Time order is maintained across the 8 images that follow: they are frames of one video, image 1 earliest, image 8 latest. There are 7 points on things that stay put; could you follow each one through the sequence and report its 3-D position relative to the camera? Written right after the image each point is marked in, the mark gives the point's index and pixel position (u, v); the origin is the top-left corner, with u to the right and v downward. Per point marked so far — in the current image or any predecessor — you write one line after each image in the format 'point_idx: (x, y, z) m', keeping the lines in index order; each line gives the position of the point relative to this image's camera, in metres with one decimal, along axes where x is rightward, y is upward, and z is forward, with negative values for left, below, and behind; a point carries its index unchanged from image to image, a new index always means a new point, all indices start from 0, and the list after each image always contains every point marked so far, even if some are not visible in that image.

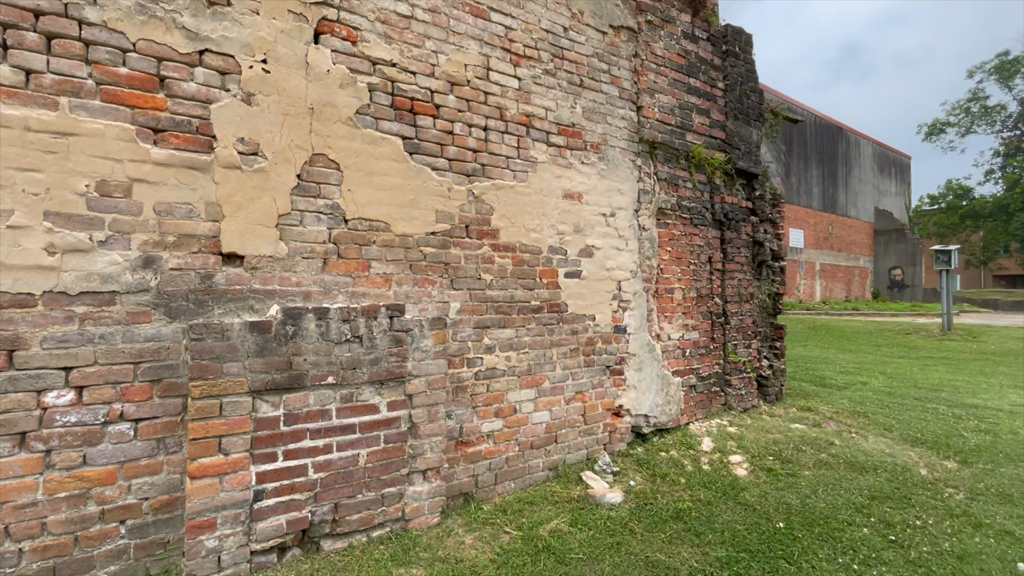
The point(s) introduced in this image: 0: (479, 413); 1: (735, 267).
0: (-0.2, -0.7, +2.8) m
1: (+2.1, +0.2, +4.5) m
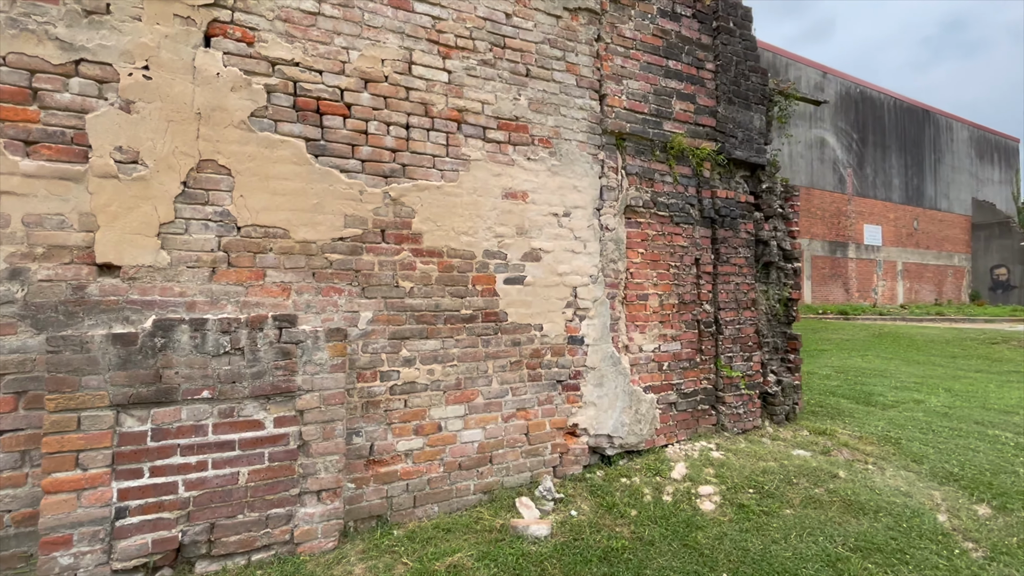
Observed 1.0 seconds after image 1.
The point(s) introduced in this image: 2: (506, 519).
0: (-0.6, -0.8, +2.6) m
1: (+1.8, +0.1, +4.0) m
2: (0.0, -1.3, +2.7) m
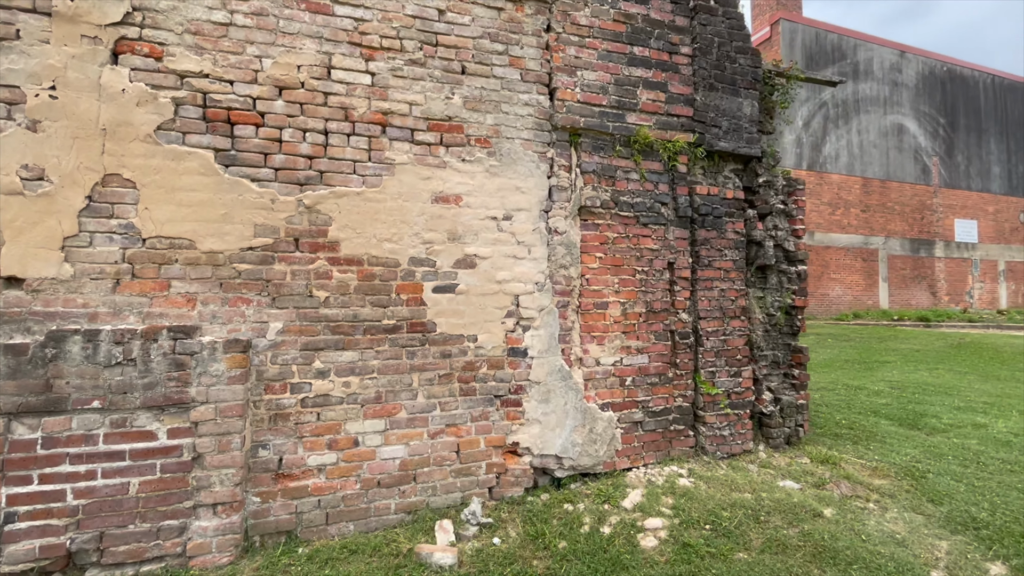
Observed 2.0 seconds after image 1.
0: (-1.1, -0.8, +2.6) m
1: (+1.5, +0.1, +3.6) m
2: (-0.5, -1.3, +2.5) m
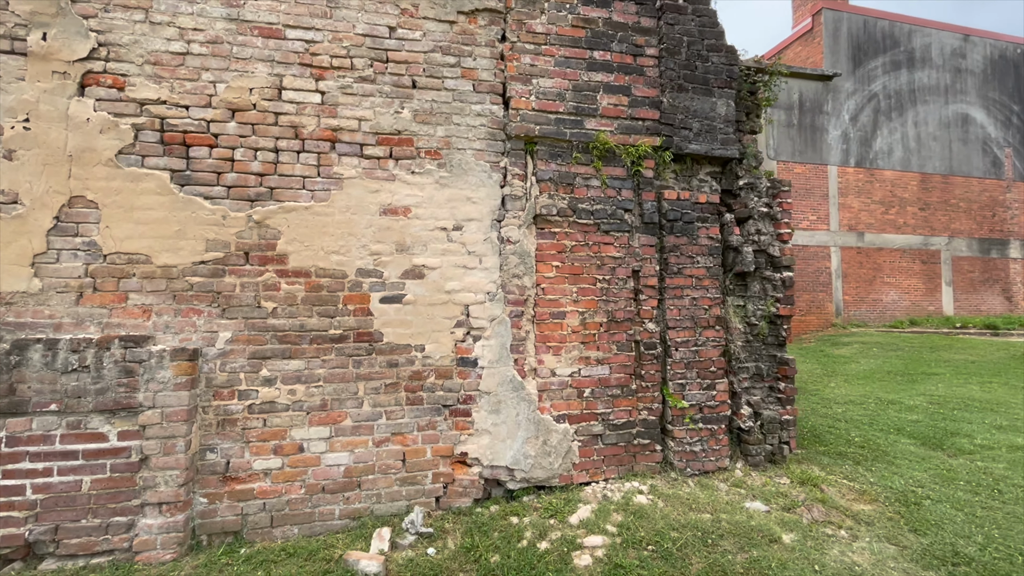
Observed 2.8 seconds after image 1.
0: (-1.5, -0.9, +2.7) m
1: (+1.2, 0.0, +3.4) m
2: (-0.8, -1.4, +2.6) m
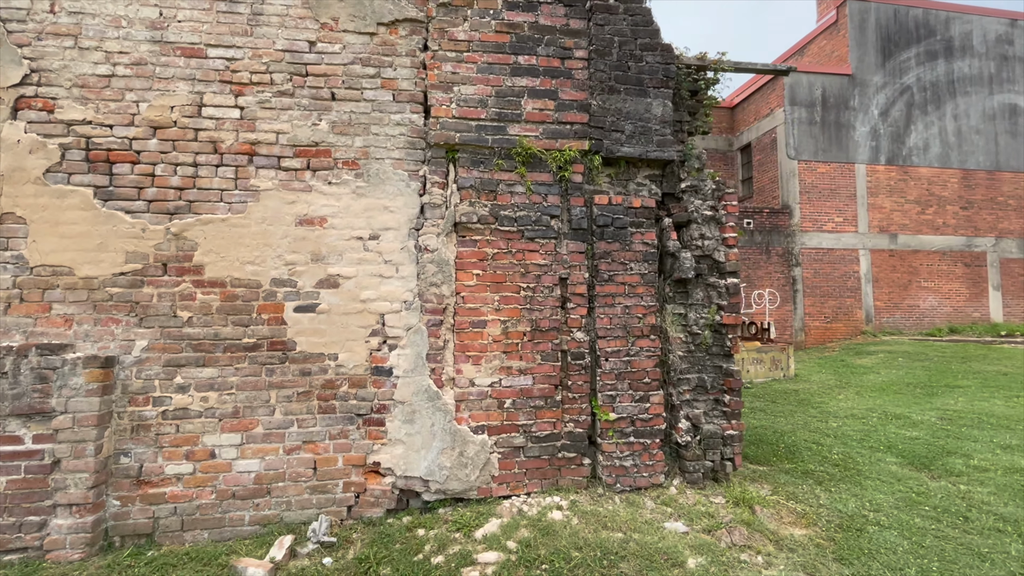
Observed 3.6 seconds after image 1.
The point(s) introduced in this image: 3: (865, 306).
0: (-2.0, -1.0, +2.8) m
1: (+0.7, 0.0, +3.3) m
2: (-1.4, -1.5, +2.6) m
3: (+9.1, -0.5, +12.4) m
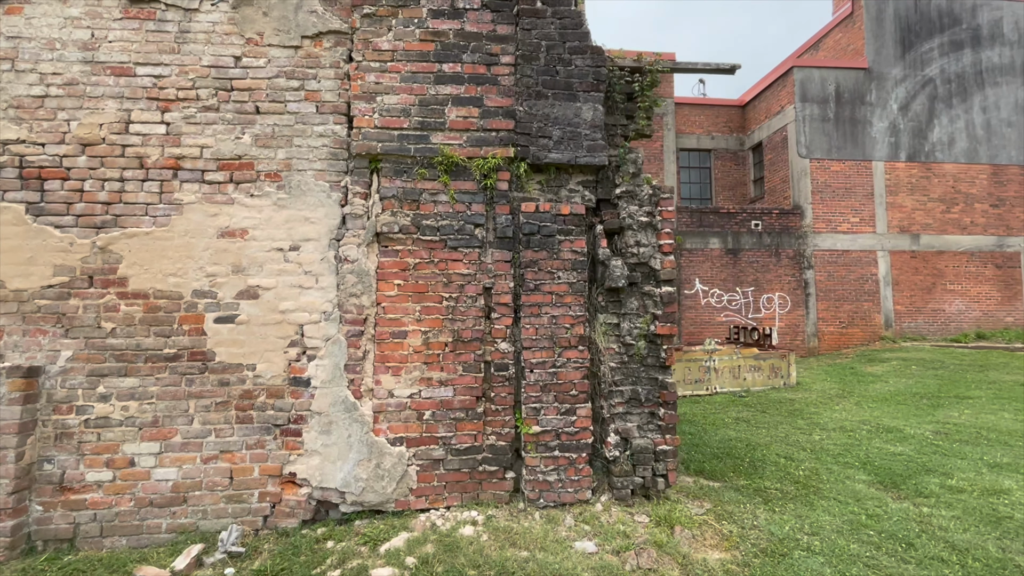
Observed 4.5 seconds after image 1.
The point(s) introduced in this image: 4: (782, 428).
0: (-2.5, -1.0, +2.9) m
1: (+0.2, -0.1, +3.2) m
2: (-1.9, -1.5, +2.6) m
3: (+9.2, -0.6, +11.8) m
4: (+3.2, -1.7, +5.8) m
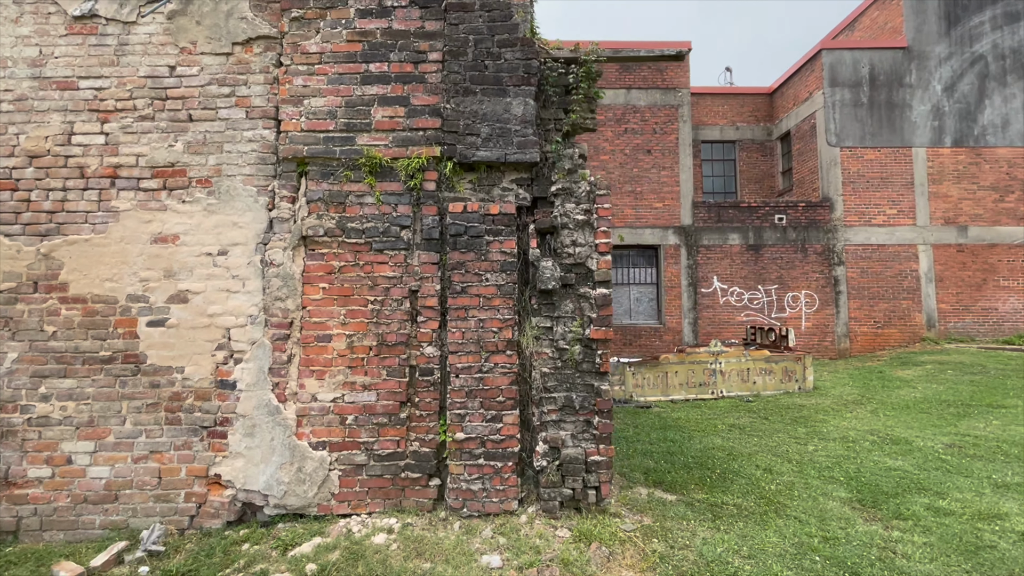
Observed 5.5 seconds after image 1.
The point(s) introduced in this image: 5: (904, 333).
0: (-3.0, -1.1, +3.0) m
1: (-0.3, -0.1, +3.1) m
2: (-2.5, -1.6, +2.7) m
3: (+9.4, -0.5, +10.9) m
4: (+3.0, -1.7, +5.4) m
5: (+8.9, -1.0, +10.9) m
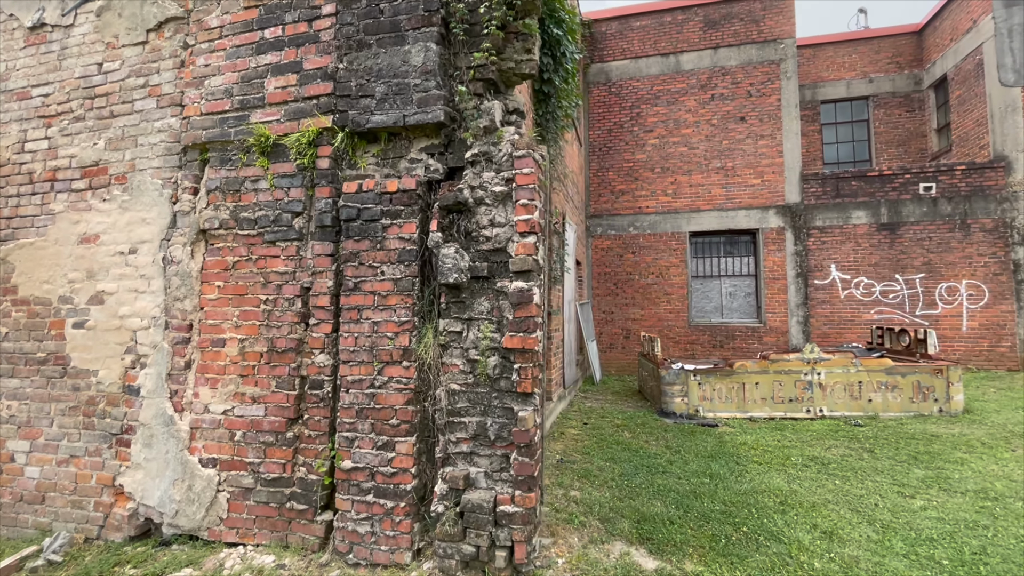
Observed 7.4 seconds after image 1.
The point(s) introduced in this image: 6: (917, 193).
0: (-3.5, -1.1, +3.2) m
1: (-0.8, -0.1, +2.5) m
2: (-3.0, -1.6, +2.8) m
3: (+10.6, -0.2, +7.6) m
4: (+3.0, -1.6, +3.9) m
5: (+10.1, -0.8, +7.7) m
6: (+7.2, +1.7, +8.6) m
